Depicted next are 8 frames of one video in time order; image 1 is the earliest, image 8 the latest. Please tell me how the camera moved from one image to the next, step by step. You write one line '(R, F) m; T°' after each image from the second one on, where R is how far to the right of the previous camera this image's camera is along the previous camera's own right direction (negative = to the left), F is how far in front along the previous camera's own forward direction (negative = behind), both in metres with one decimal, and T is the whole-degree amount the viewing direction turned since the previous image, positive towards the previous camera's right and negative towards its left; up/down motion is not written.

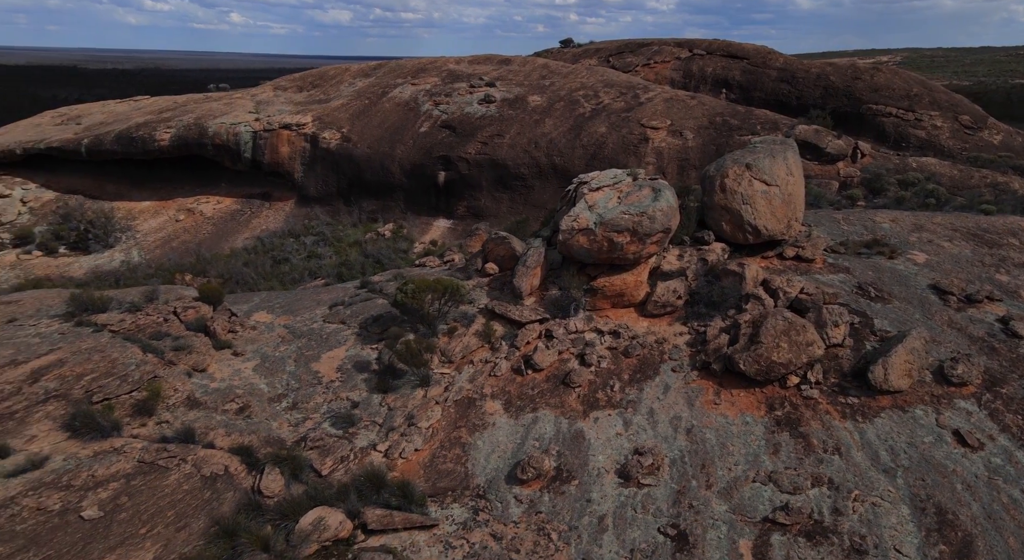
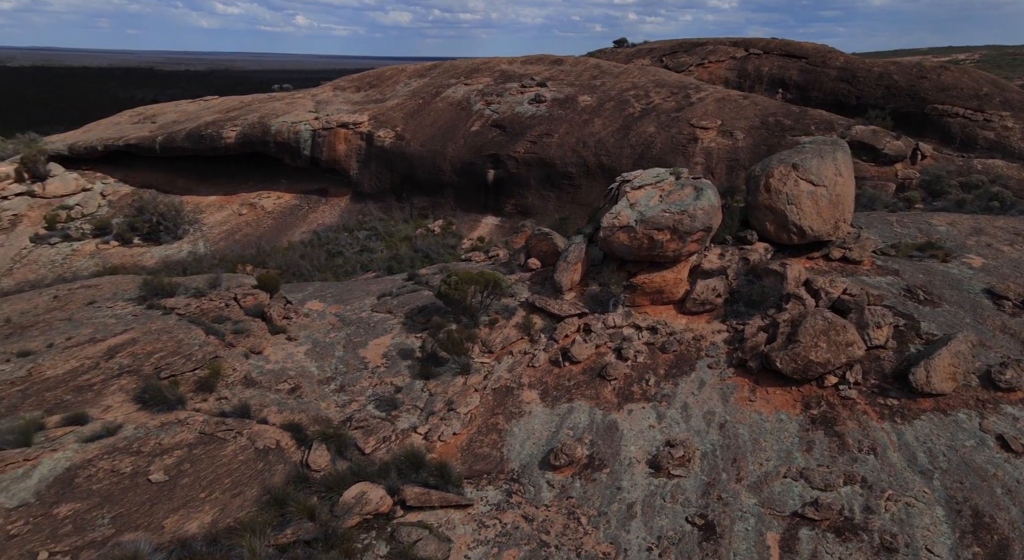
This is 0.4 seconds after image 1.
(+0.1, -0.2) m; -5°
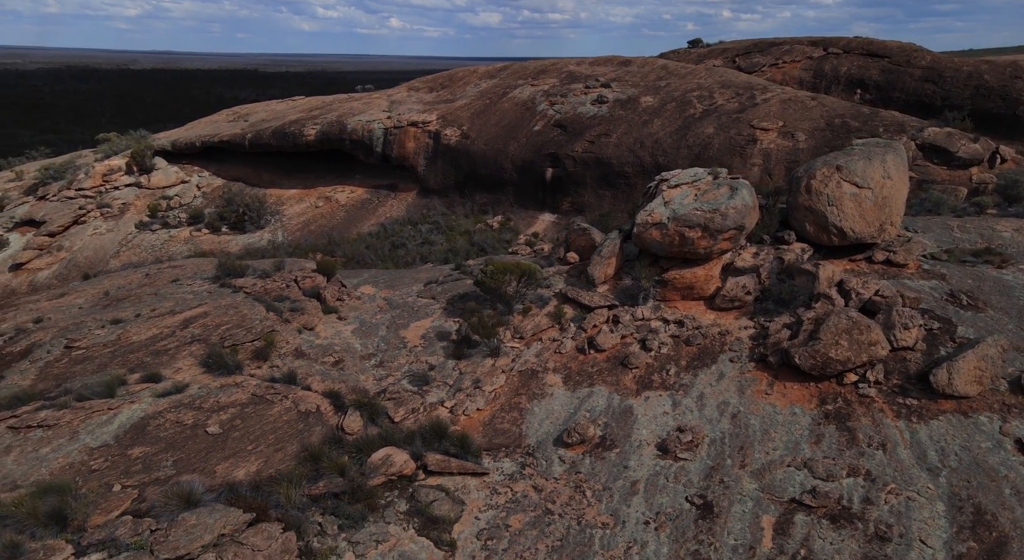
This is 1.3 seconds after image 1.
(+0.5, -0.4) m; -6°
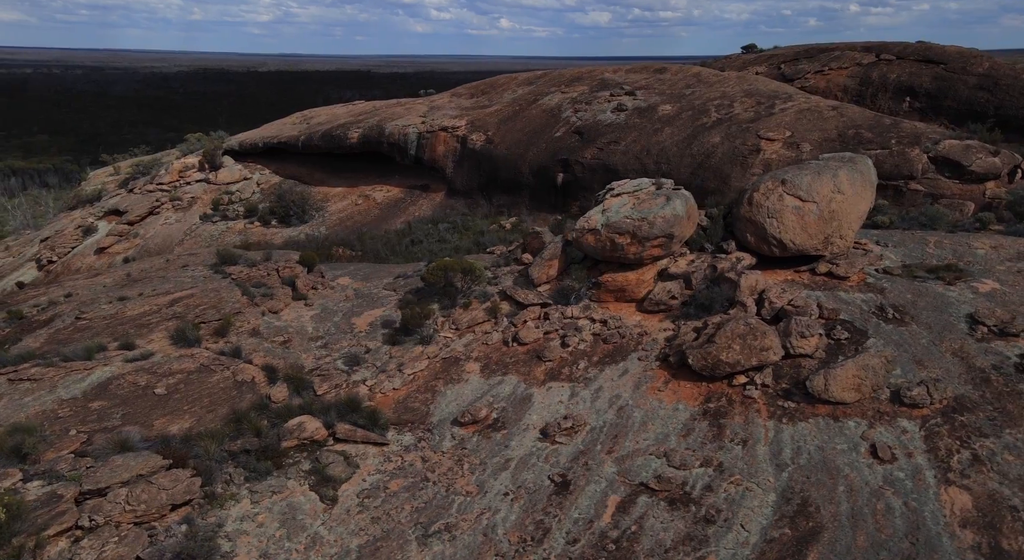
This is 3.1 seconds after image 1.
(+1.8, -0.6) m; -6°
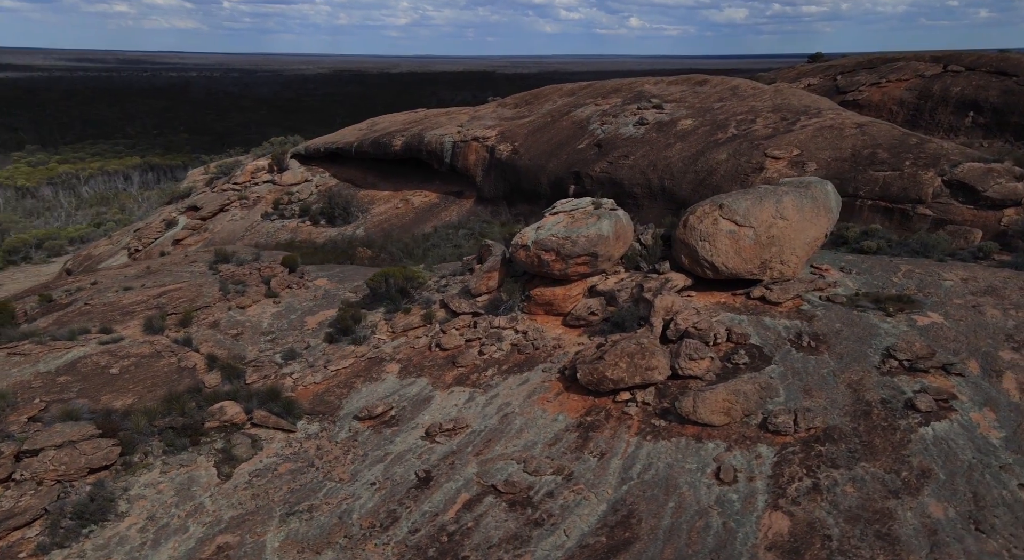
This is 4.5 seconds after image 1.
(+2.1, -0.4) m; -7°
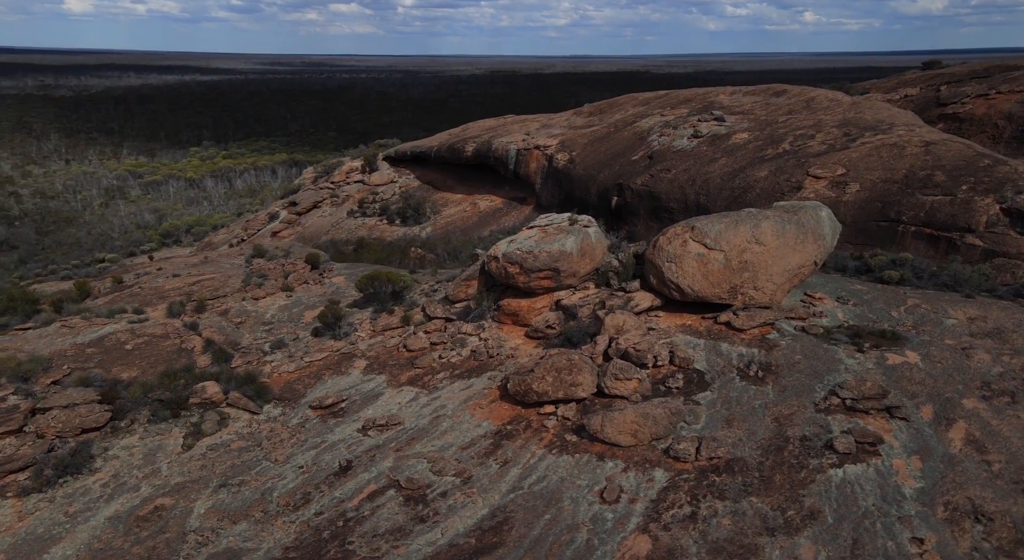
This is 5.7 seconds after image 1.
(+2.0, -0.2) m; -9°
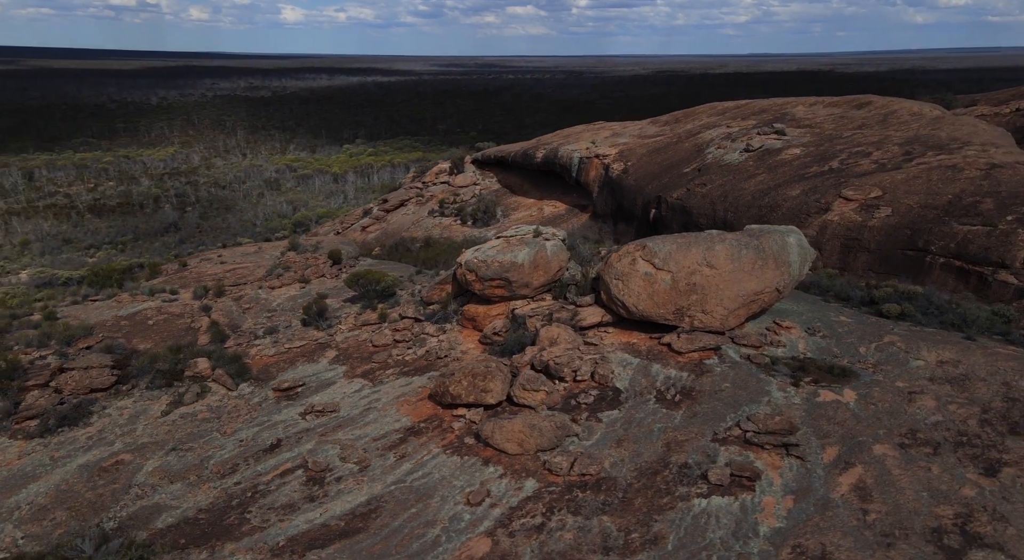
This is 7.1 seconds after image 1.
(+2.3, -0.2) m; -10°
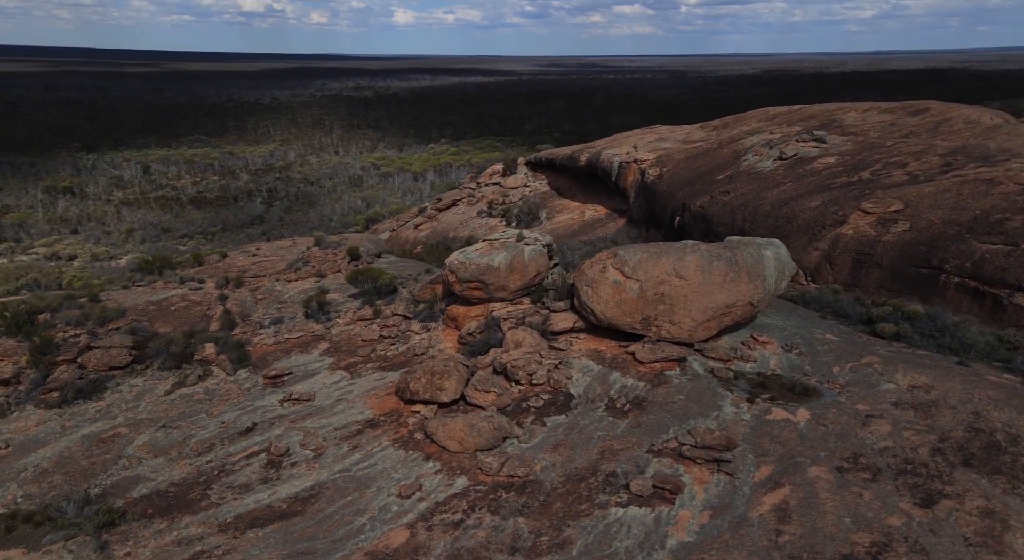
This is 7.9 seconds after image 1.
(+1.4, -0.2) m; -6°
